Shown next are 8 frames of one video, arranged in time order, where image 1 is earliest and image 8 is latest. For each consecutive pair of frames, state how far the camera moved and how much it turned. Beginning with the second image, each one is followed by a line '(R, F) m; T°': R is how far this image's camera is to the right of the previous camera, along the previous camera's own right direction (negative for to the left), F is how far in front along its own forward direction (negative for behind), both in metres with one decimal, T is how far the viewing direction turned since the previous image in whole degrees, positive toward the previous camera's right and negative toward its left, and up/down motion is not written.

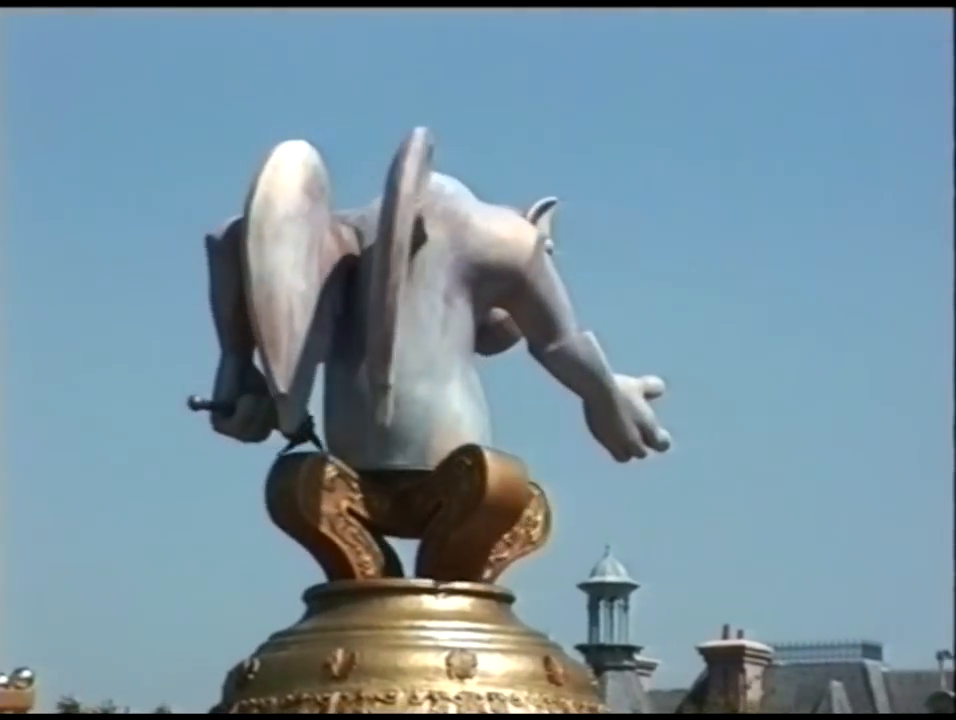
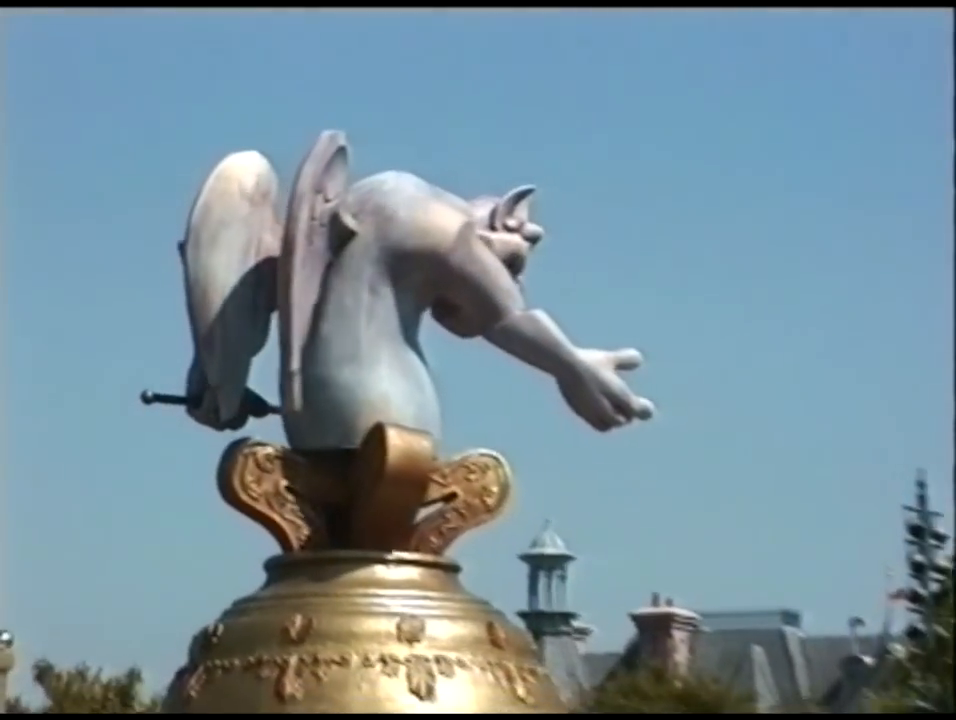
(+0.6, -0.6) m; -4°
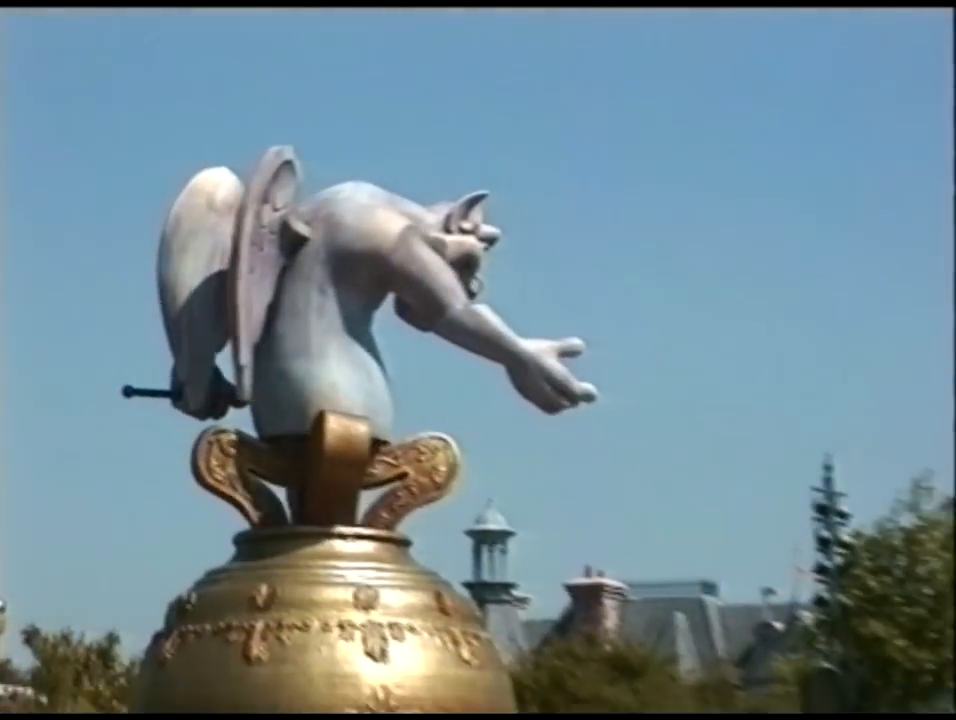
(+0.3, -0.8) m; -1°
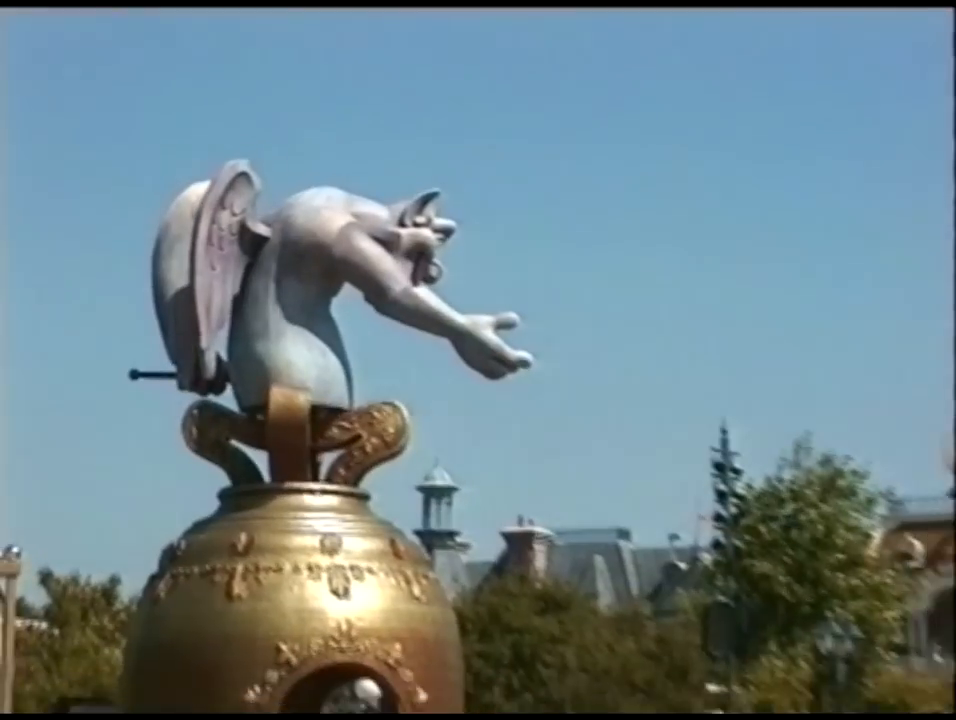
(+0.4, -1.4) m; -1°
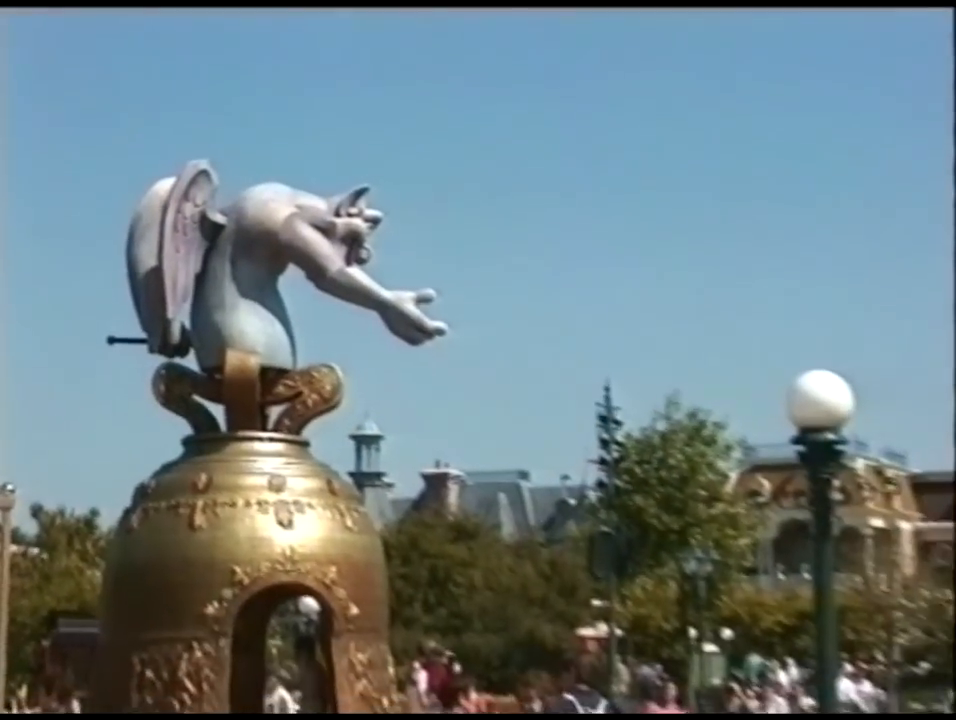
(+0.4, -1.8) m; 0°
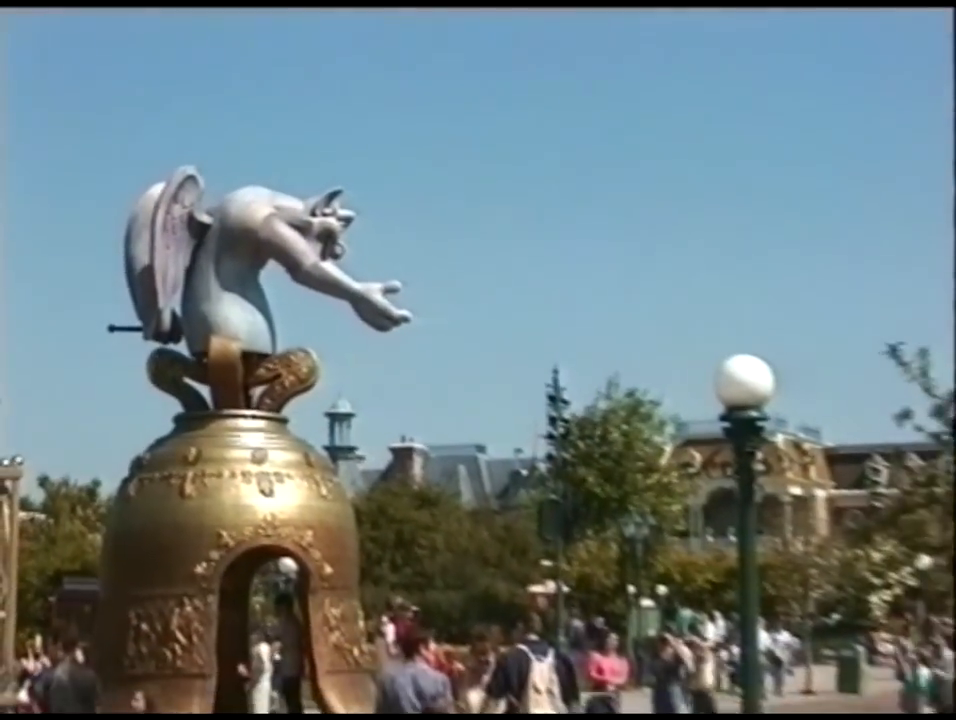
(+0.1, -1.3) m; 0°
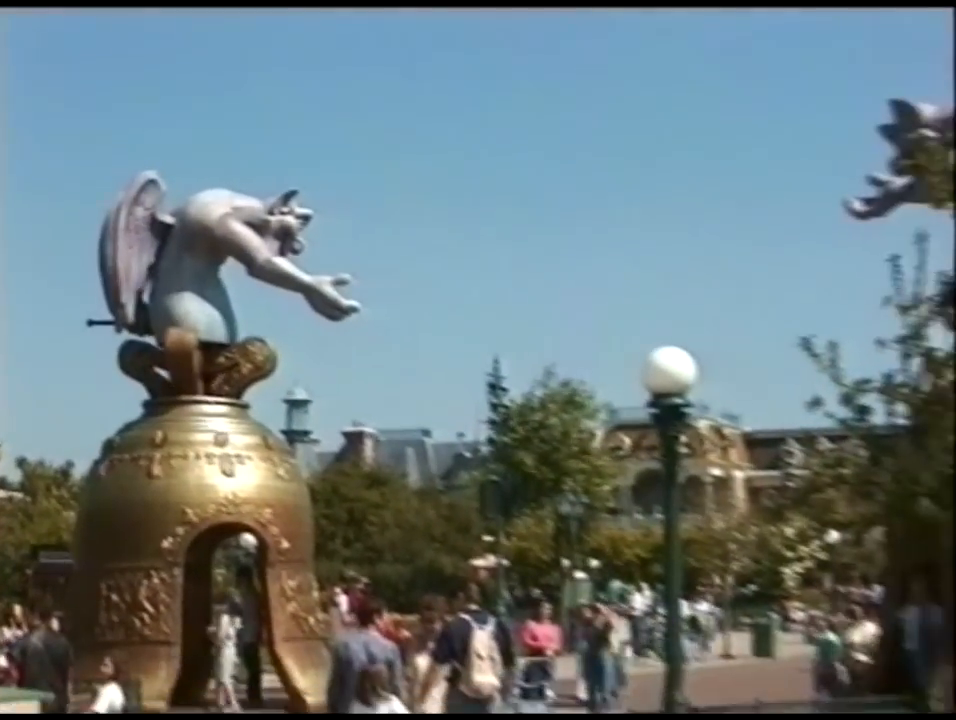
(+0.1, -1.0) m; +1°
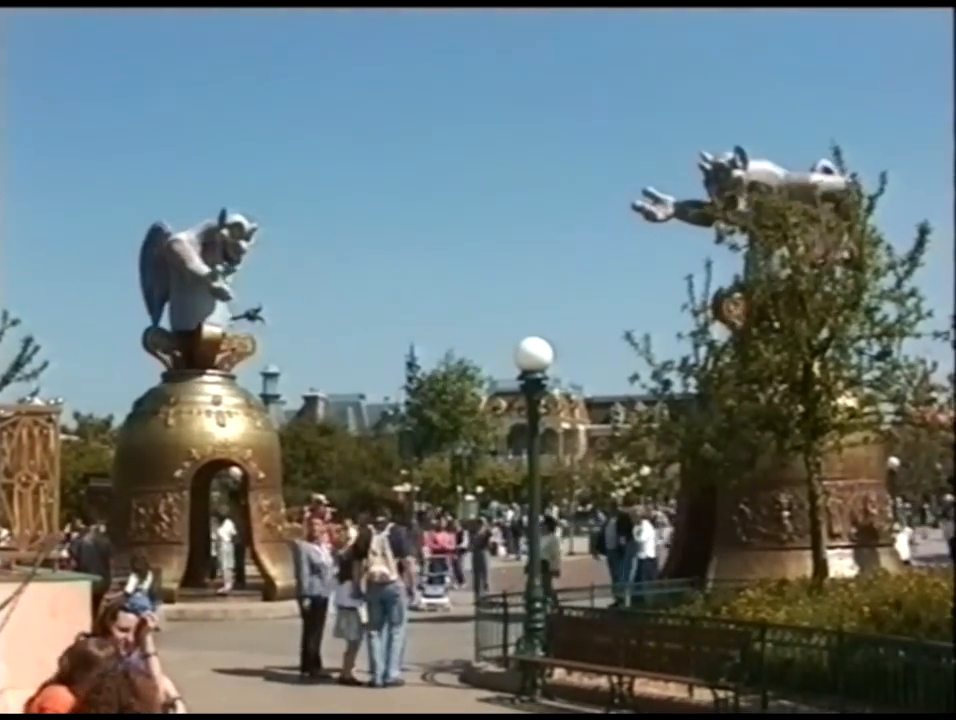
(0.0, -5.7) m; +2°
